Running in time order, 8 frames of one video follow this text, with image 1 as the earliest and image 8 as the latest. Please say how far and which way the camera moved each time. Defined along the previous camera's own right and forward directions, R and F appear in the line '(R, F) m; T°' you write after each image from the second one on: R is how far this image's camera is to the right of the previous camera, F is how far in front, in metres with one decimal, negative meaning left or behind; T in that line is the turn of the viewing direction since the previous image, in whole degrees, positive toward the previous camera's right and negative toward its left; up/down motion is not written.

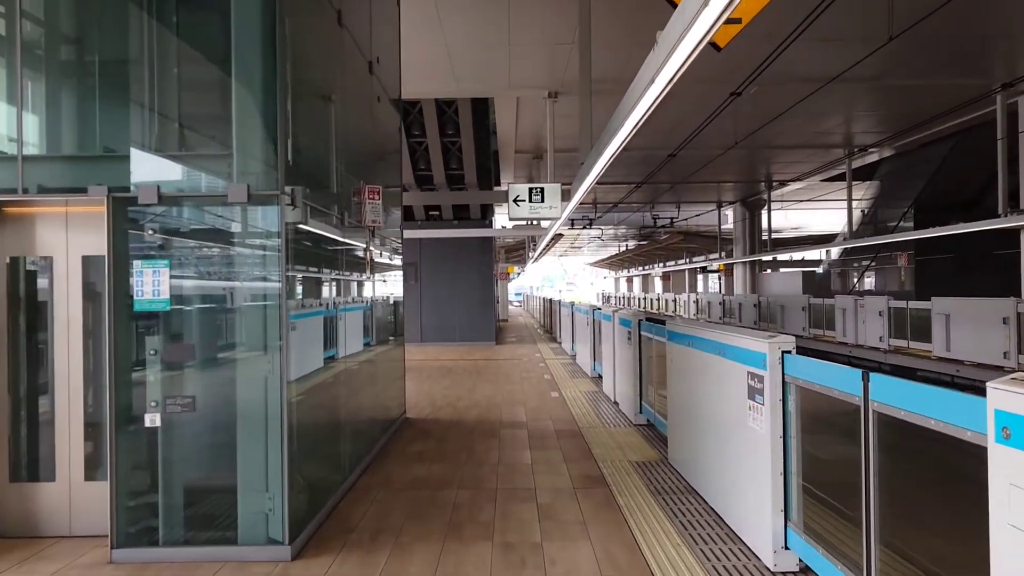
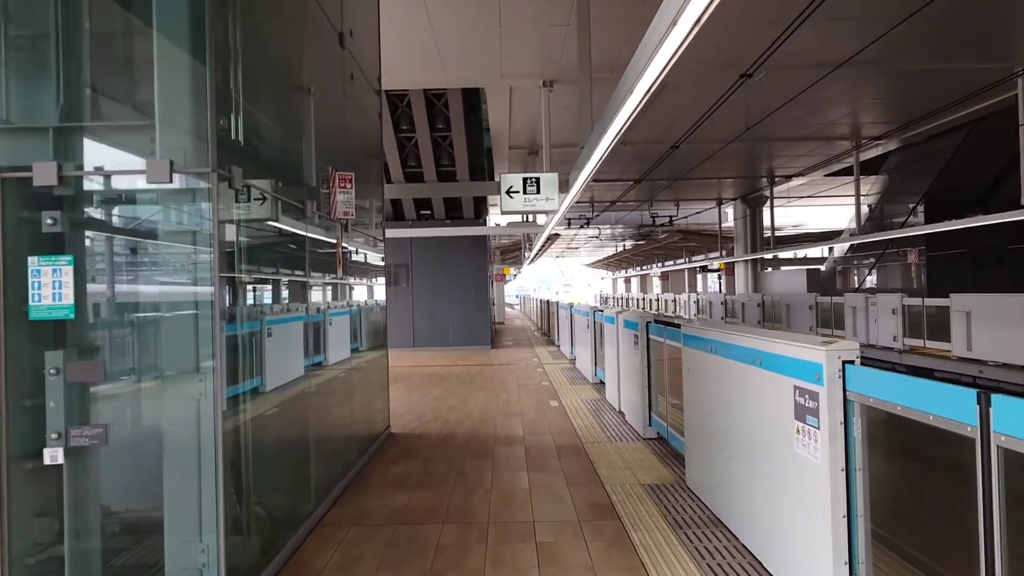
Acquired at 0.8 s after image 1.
(0.0, +0.5) m; 0°
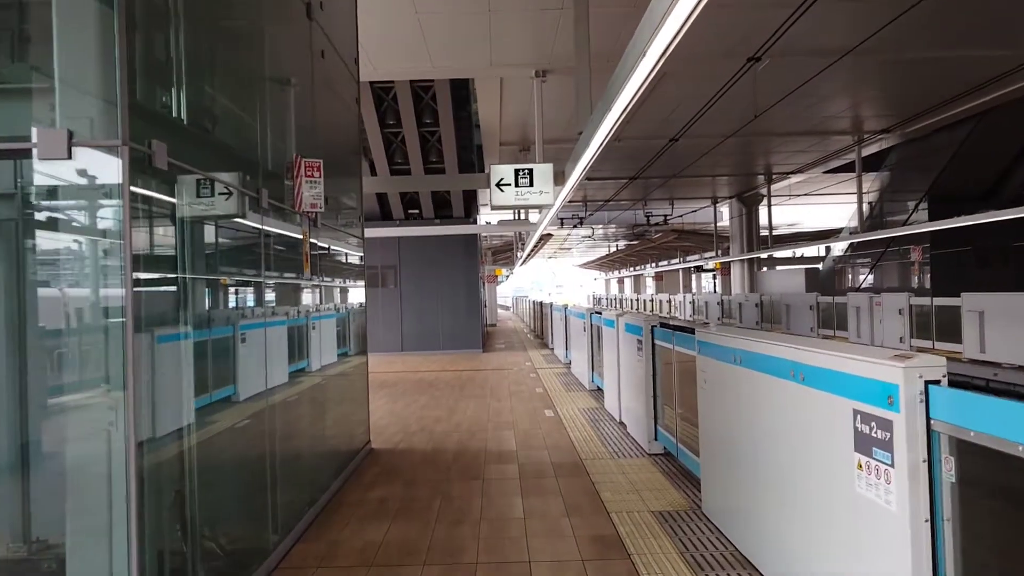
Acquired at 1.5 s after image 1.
(0.0, +0.4) m; +1°
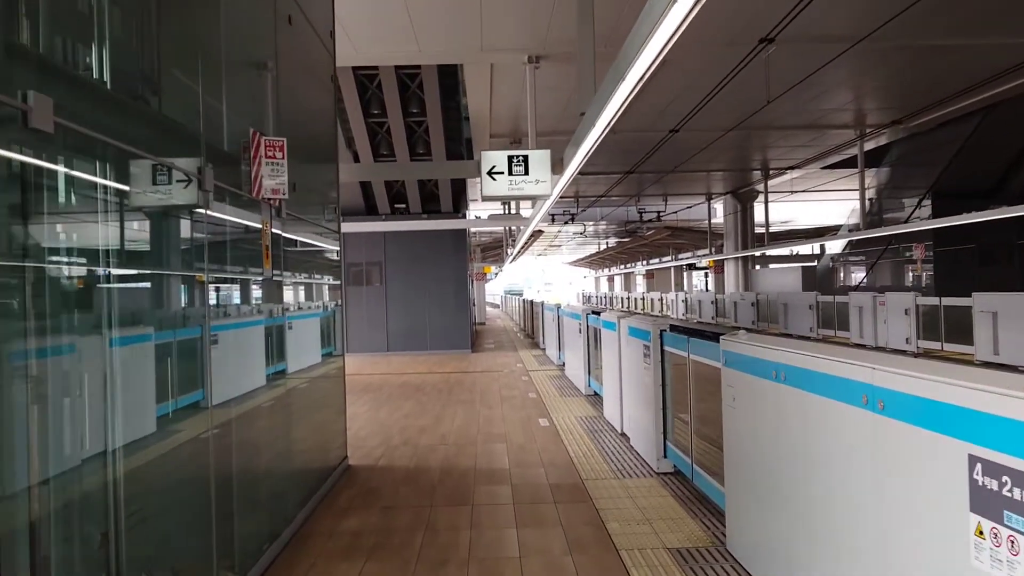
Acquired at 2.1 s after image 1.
(0.0, +0.4) m; +1°
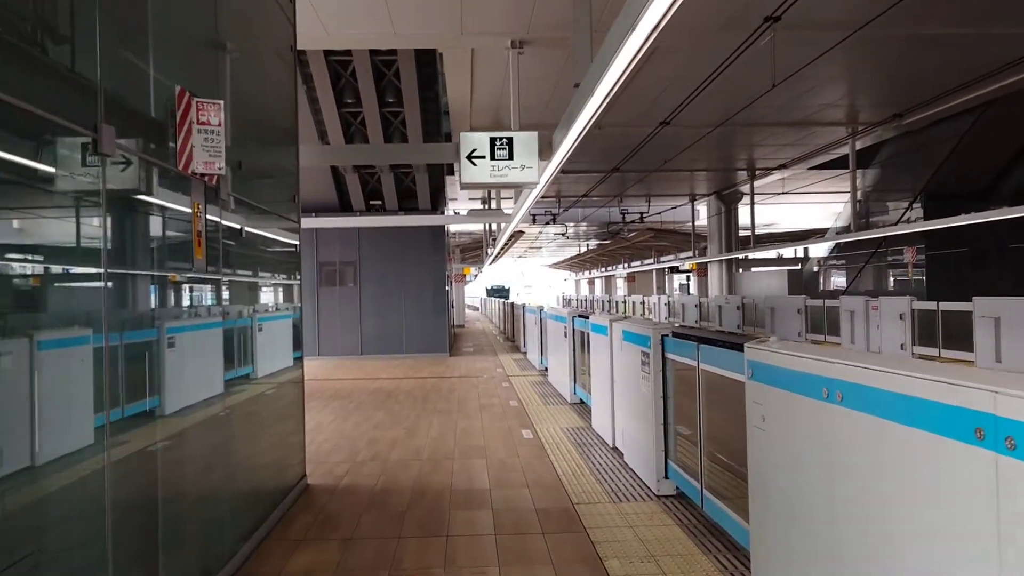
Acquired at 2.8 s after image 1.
(0.0, +0.5) m; +1°
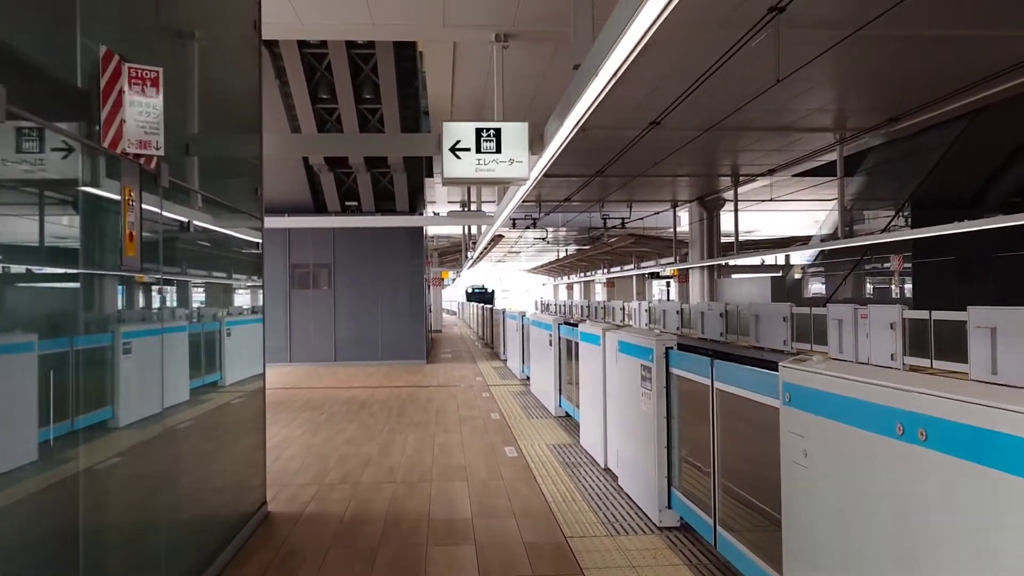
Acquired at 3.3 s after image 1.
(0.0, +0.4) m; +2°
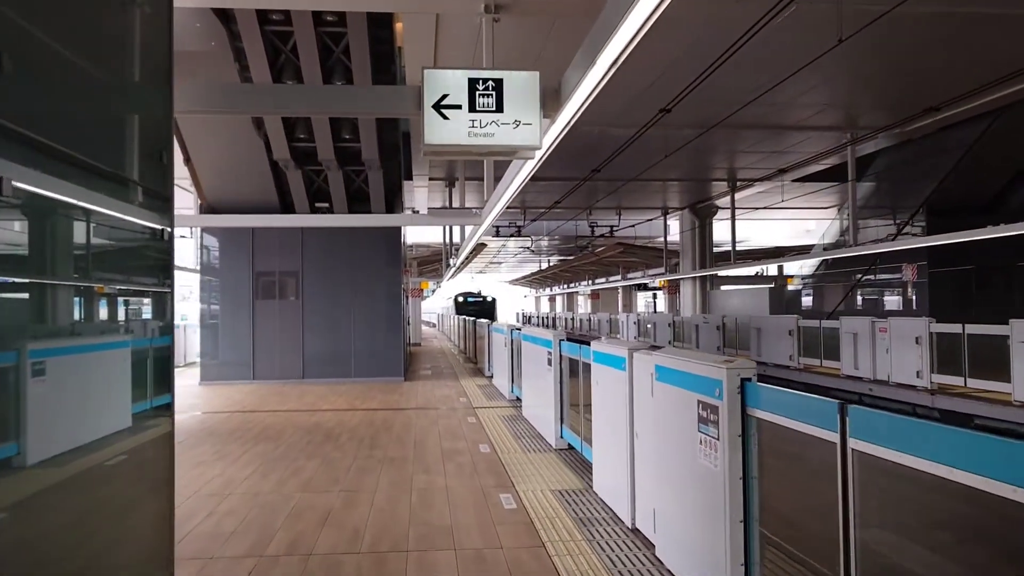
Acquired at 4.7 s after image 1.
(-0.1, +0.9) m; +1°
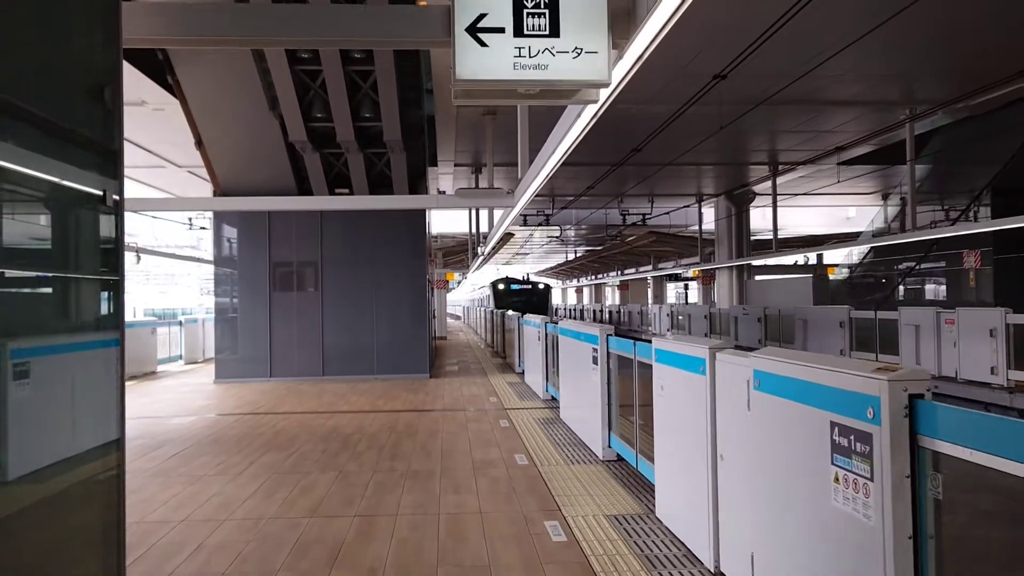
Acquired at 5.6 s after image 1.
(-0.1, +0.6) m; -2°
